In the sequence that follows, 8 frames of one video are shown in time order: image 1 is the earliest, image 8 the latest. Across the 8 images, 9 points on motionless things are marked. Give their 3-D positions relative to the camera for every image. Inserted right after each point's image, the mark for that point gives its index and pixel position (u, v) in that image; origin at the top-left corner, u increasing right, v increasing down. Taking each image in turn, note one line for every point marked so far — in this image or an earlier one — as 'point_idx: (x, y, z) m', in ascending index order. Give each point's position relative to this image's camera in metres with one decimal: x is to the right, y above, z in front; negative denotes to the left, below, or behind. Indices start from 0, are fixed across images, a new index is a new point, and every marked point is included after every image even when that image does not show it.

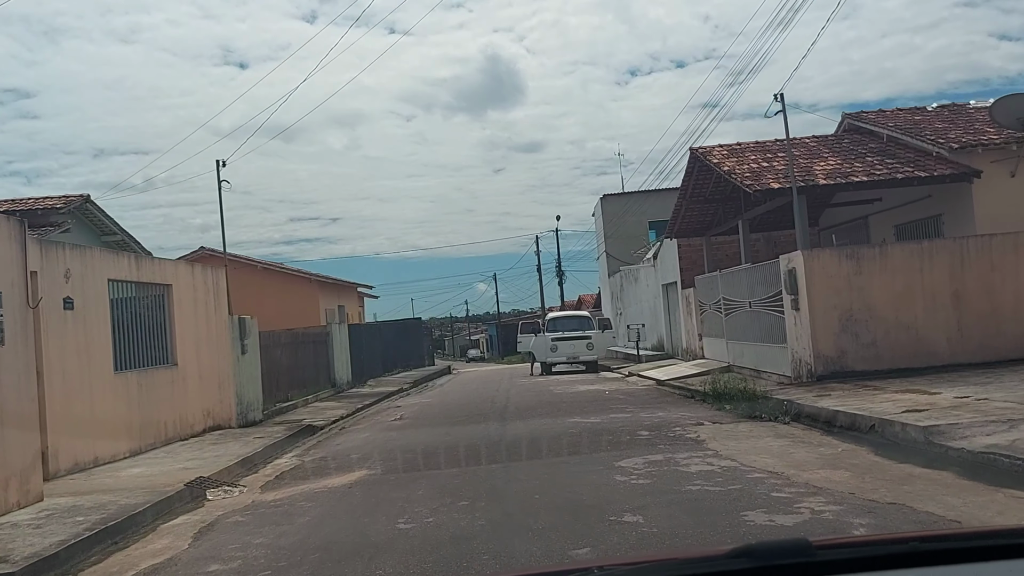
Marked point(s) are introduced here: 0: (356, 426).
0: (-3.7, -3.2, +18.7) m
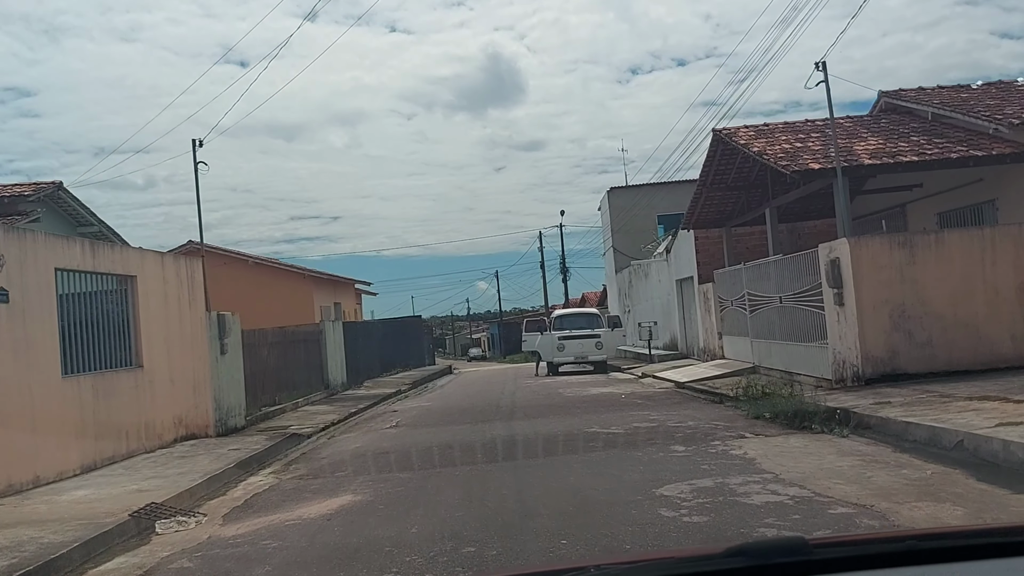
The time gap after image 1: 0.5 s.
0: (-3.5, -3.1, +17.0) m
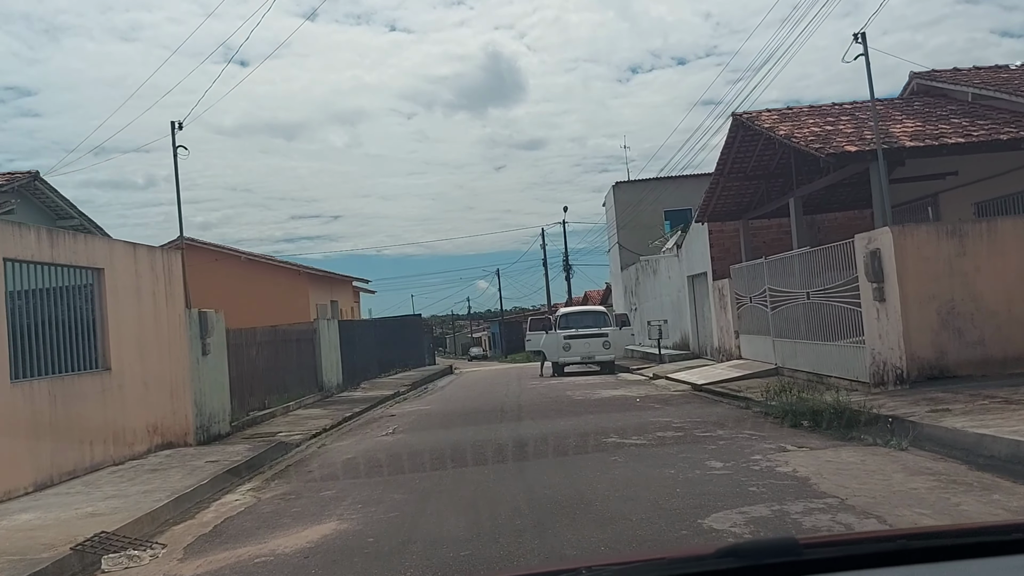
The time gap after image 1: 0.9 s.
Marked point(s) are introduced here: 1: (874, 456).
0: (-3.4, -3.0, +15.7) m
1: (+4.0, -1.9, +8.8) m
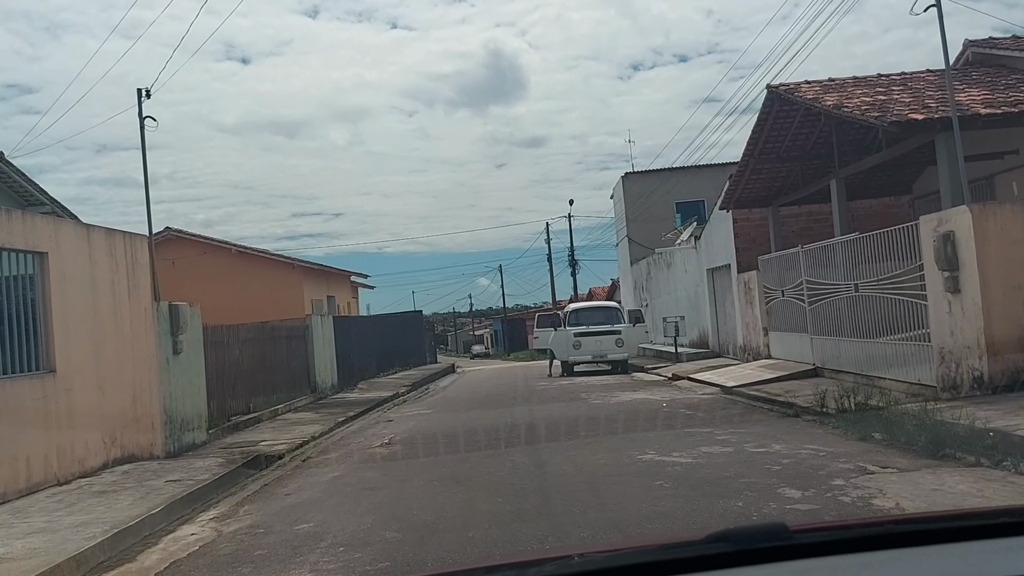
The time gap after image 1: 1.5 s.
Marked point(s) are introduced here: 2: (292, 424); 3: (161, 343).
0: (-3.2, -2.8, +13.9) m
1: (+4.2, -1.7, +7.0) m
2: (-4.7, -2.9, +17.1) m
3: (-5.8, -0.9, +13.1) m
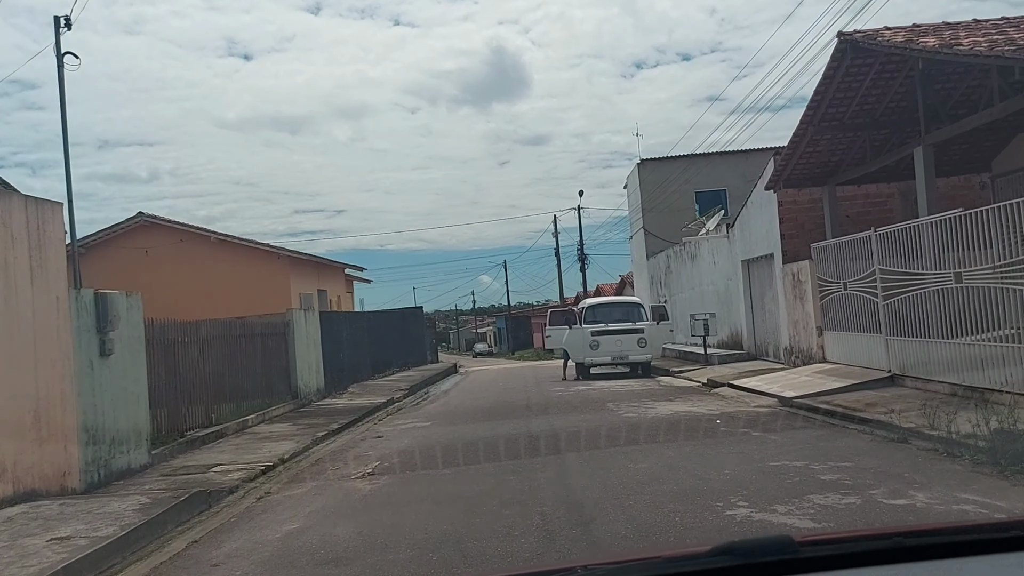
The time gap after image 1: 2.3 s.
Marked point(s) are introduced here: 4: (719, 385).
0: (-2.9, -2.6, +11.0) m
1: (+4.5, -1.6, +4.1) m
2: (-4.5, -2.7, +14.2) m
3: (-5.5, -0.7, +10.2) m
4: (+4.8, -2.2, +18.3) m
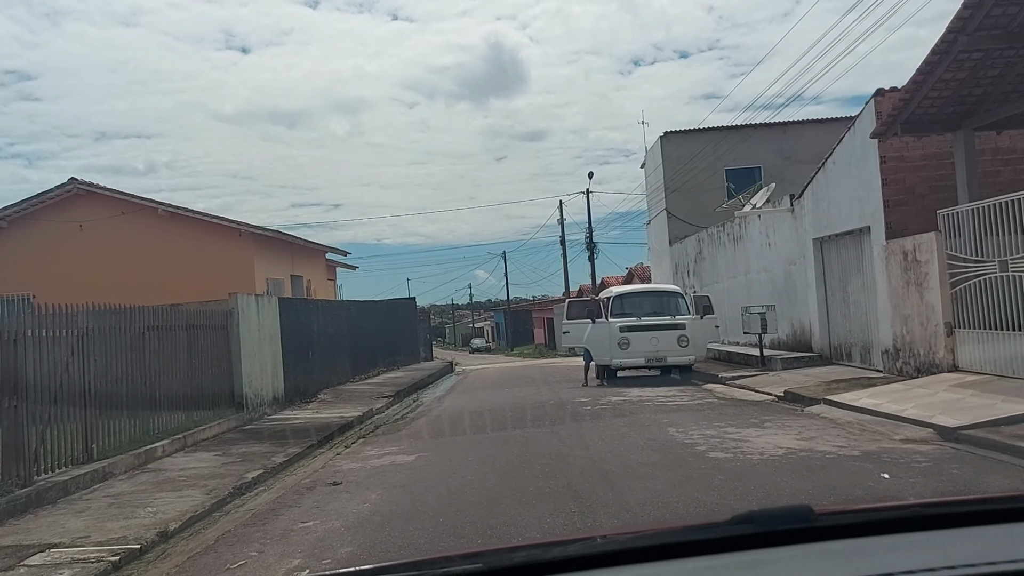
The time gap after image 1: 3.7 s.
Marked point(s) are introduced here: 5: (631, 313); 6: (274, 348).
0: (-2.6, -2.2, +6.2) m
1: (+4.8, -1.3, -0.6) m
2: (-4.2, -2.3, +9.5) m
3: (-5.2, -0.3, +5.4) m
4: (+5.1, -1.9, +13.6) m
5: (+3.1, -0.6, +20.0) m
6: (-5.0, -1.3, +16.6) m
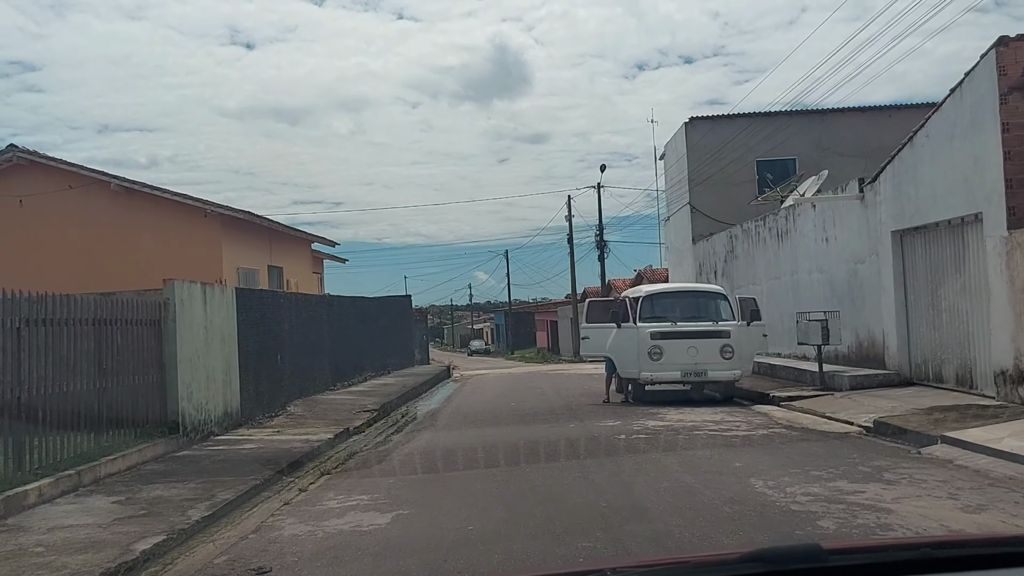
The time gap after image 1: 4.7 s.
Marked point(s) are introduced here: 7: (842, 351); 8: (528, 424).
0: (-2.4, -2.1, +3.0) m
1: (+5.0, -1.3, -3.8) m
2: (-4.0, -2.1, +6.2) m
3: (-5.0, -0.1, +2.2) m
4: (+5.2, -1.9, +10.4) m
5: (+3.3, -0.6, +16.8) m
6: (-4.8, -1.1, +13.3) m
7: (+7.0, -1.3, +17.1) m
8: (+0.3, -2.5, +14.5) m
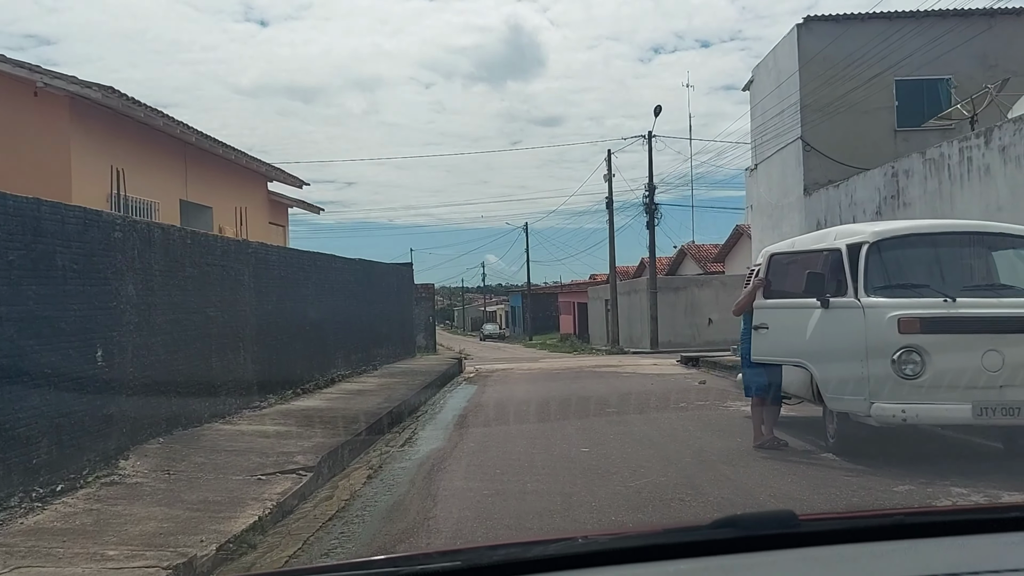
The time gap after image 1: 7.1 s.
0: (-1.7, -1.6, -5.6) m
1: (+5.6, -1.1, -12.5) m
2: (-3.3, -1.6, -2.3) m
3: (-4.3, +0.4, -6.4) m
4: (+6.0, -1.5, +1.7) m
5: (+4.1, 0.0, +8.1) m
6: (-4.0, -0.3, +4.8) m
7: (+7.9, -0.7, +8.4) m
8: (+1.1, -1.9, +5.9) m
